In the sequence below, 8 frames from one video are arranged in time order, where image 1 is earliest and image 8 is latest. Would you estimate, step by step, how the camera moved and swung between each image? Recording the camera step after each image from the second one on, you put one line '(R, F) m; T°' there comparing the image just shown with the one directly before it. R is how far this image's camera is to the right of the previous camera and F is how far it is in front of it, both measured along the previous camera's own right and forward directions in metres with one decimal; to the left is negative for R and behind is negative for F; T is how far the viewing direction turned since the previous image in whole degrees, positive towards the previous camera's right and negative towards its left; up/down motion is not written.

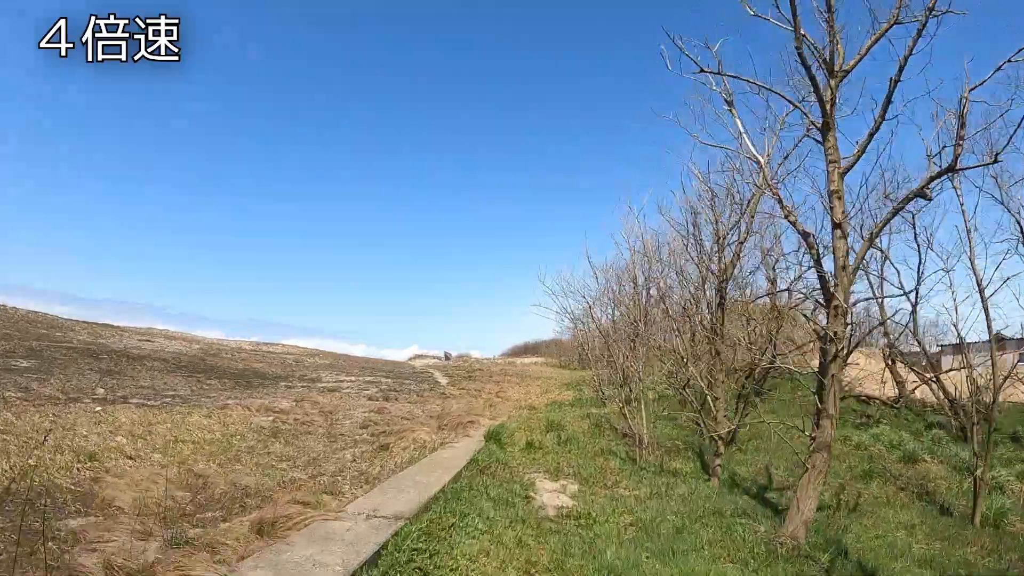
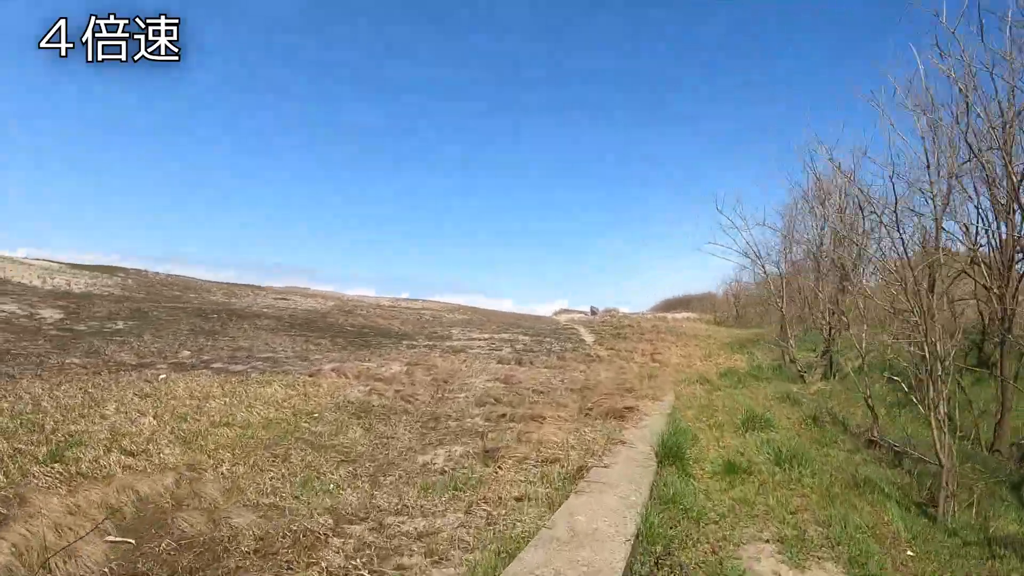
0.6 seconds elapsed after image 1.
(-0.4, +3.9) m; -14°
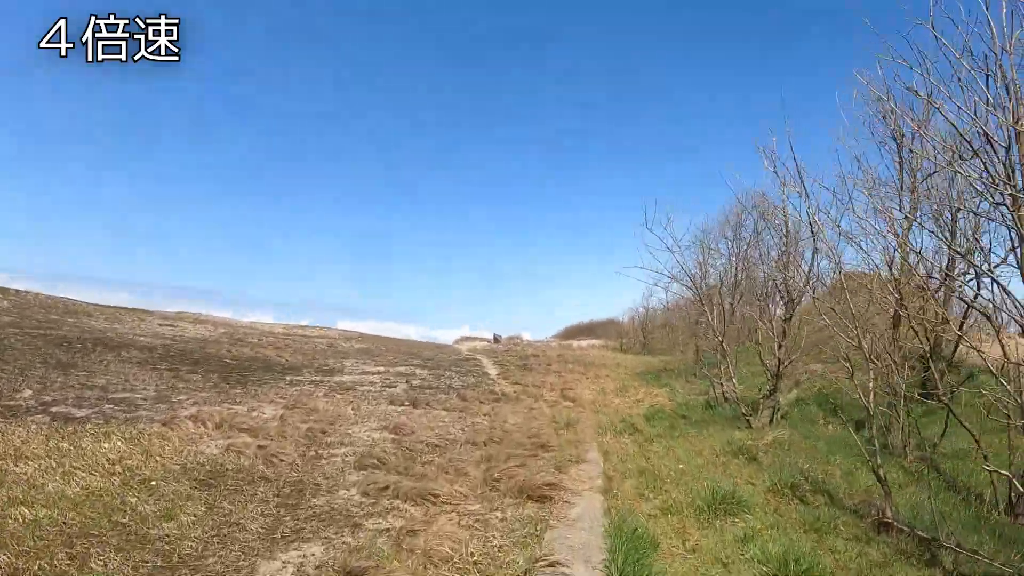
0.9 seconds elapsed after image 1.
(+0.2, +1.6) m; +9°
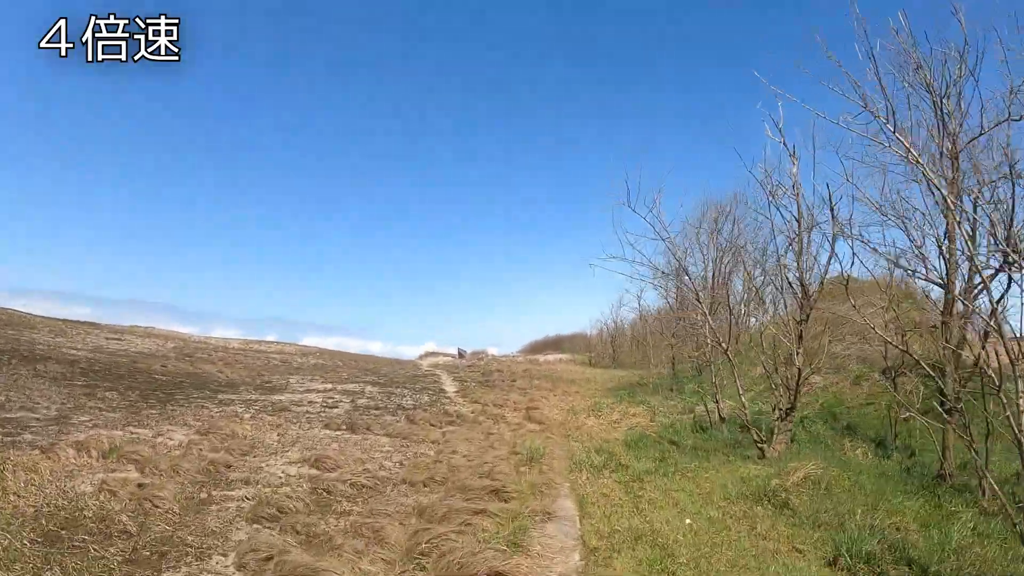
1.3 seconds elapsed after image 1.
(+0.2, +1.8) m; +3°
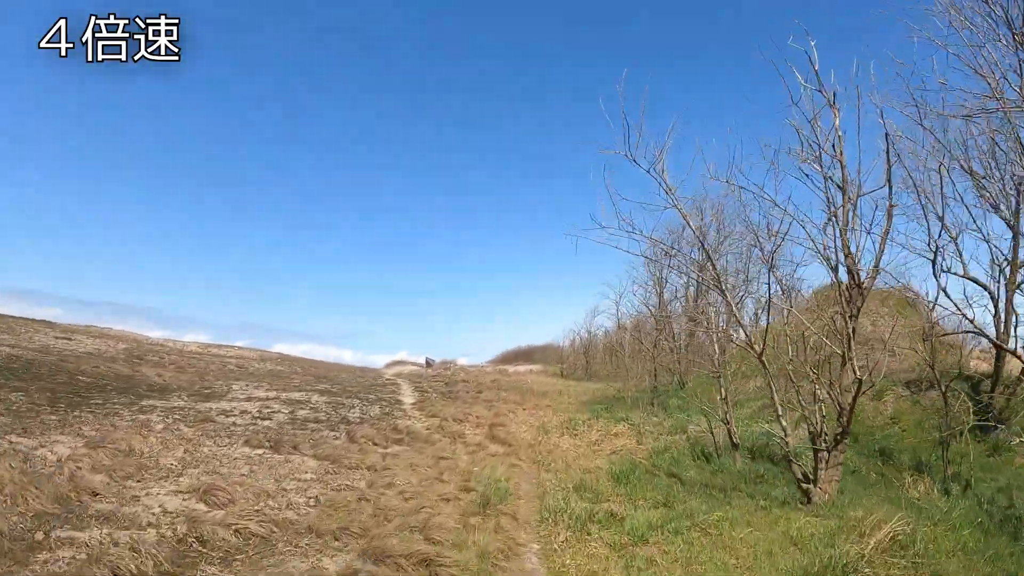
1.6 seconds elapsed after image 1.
(+0.1, +1.8) m; +3°
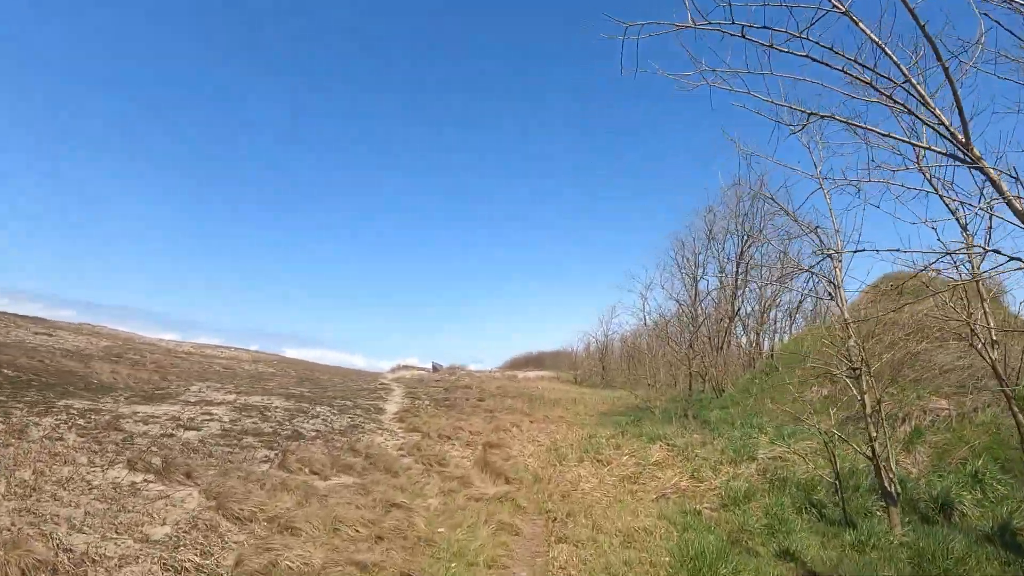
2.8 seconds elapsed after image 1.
(+0.1, +2.8) m; -1°
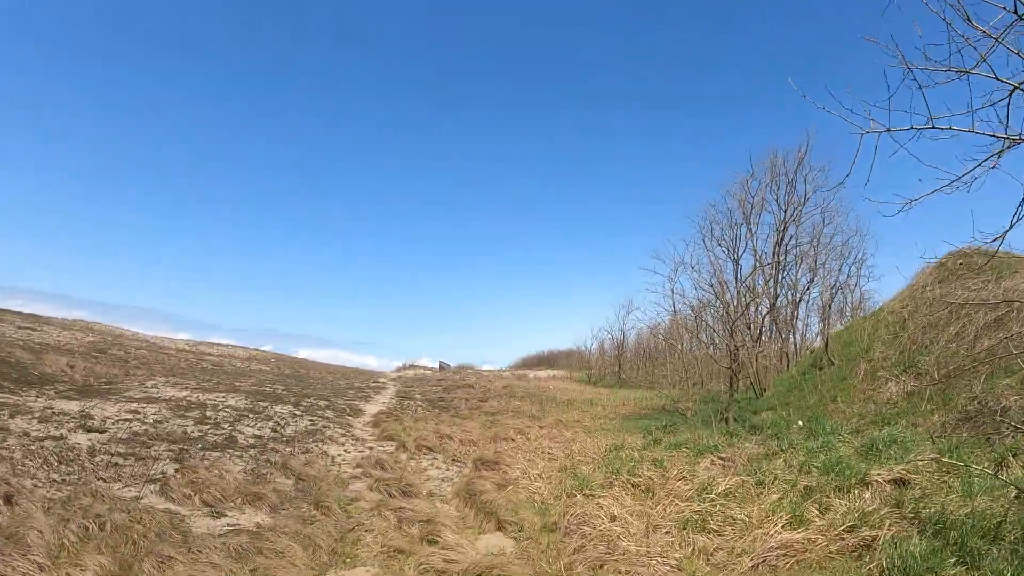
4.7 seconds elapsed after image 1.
(+0.1, +2.3) m; -1°
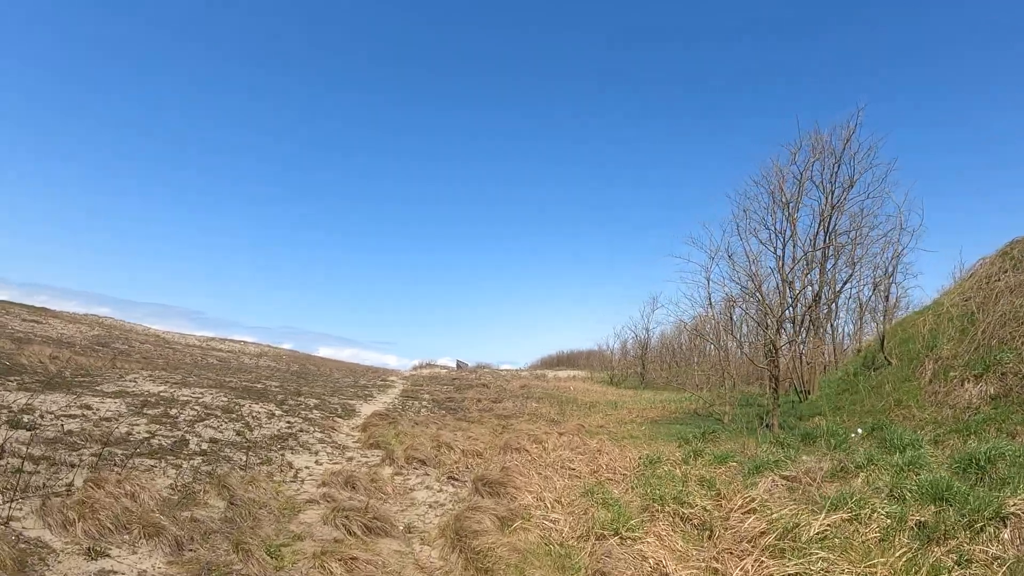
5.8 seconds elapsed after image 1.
(+0.1, +1.4) m; -2°
